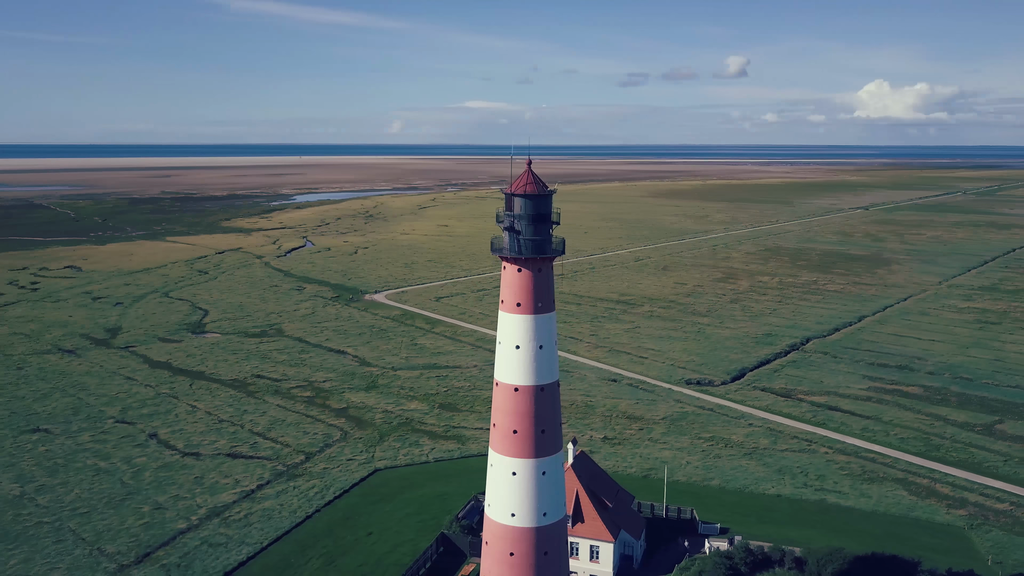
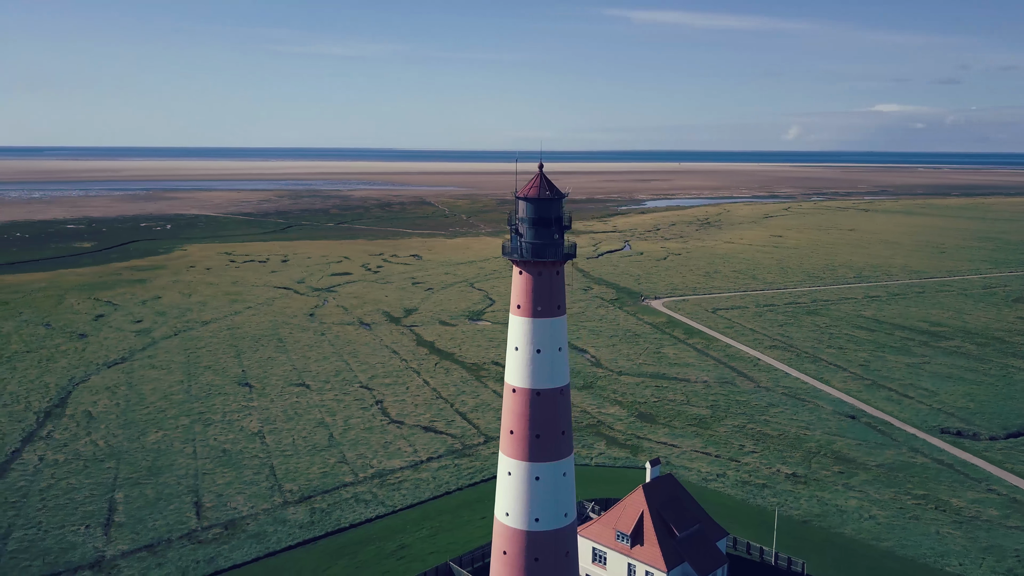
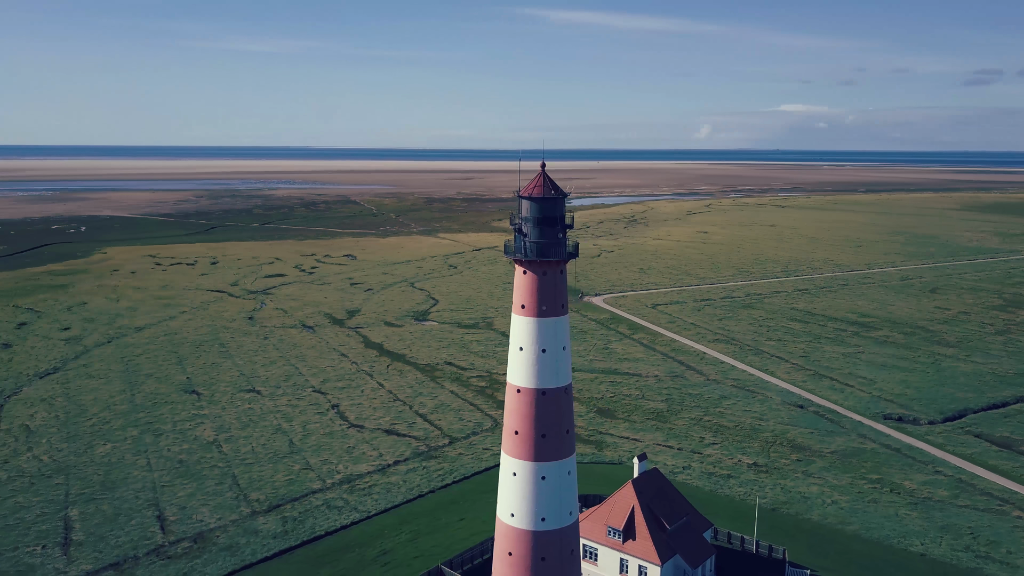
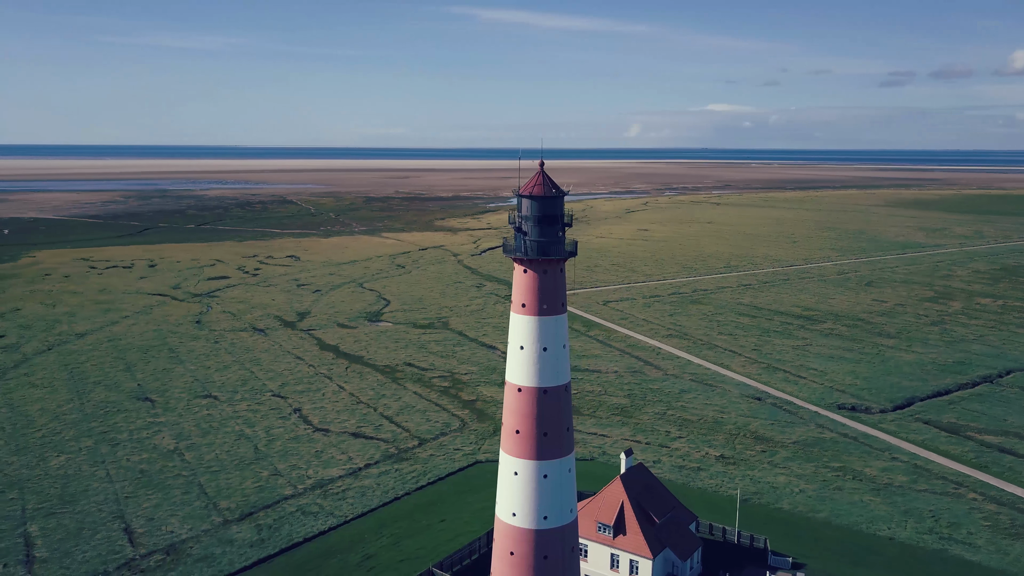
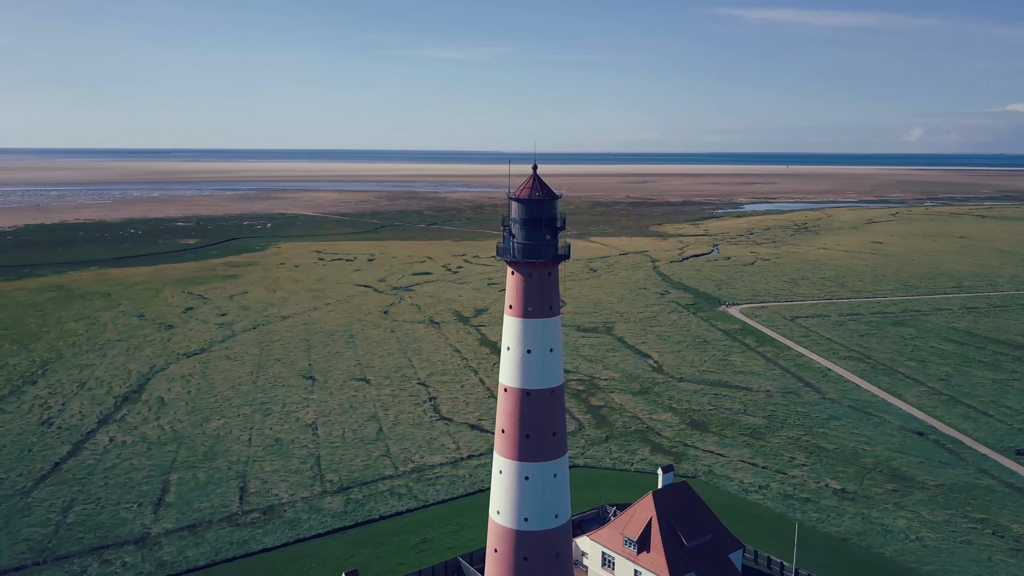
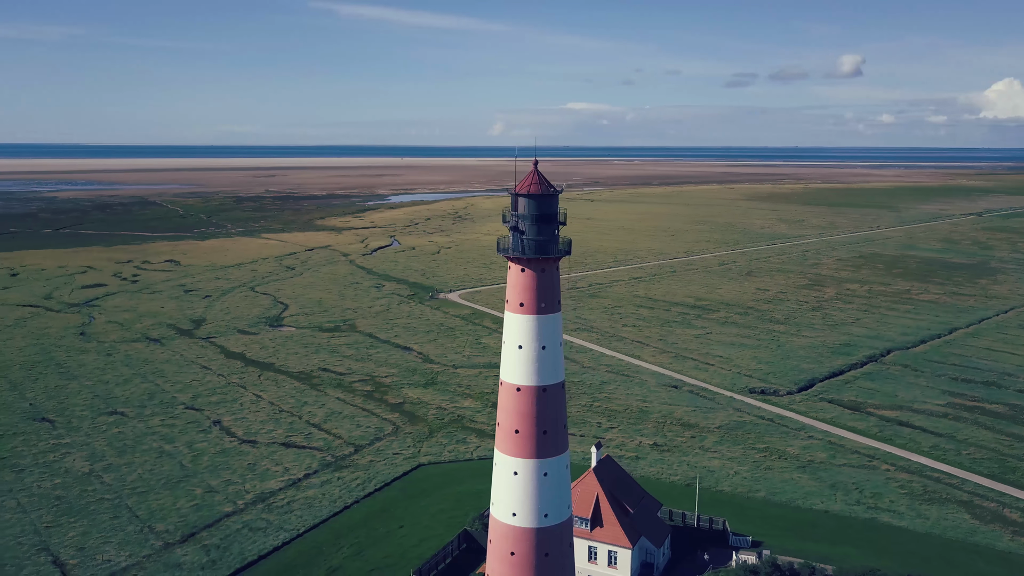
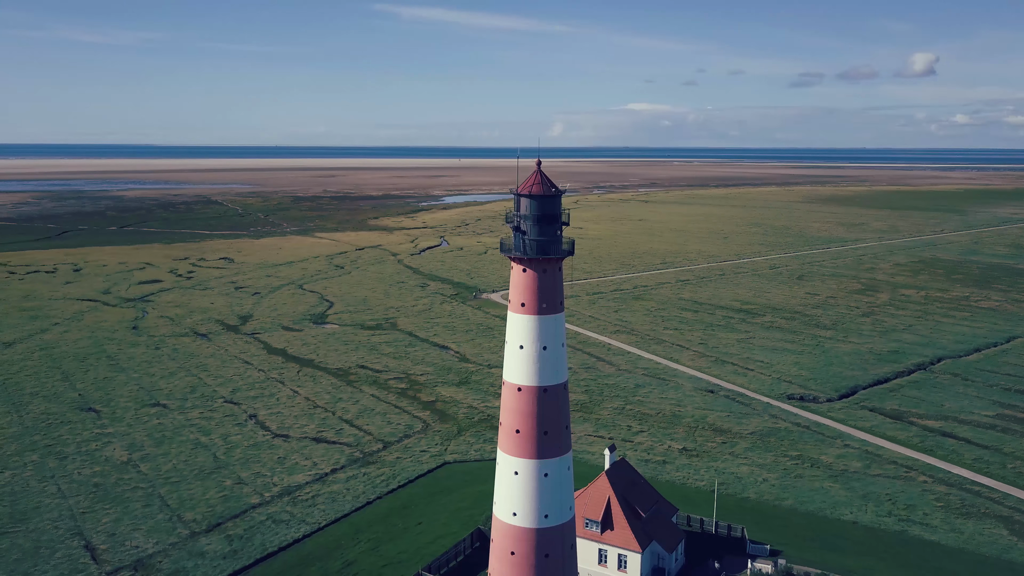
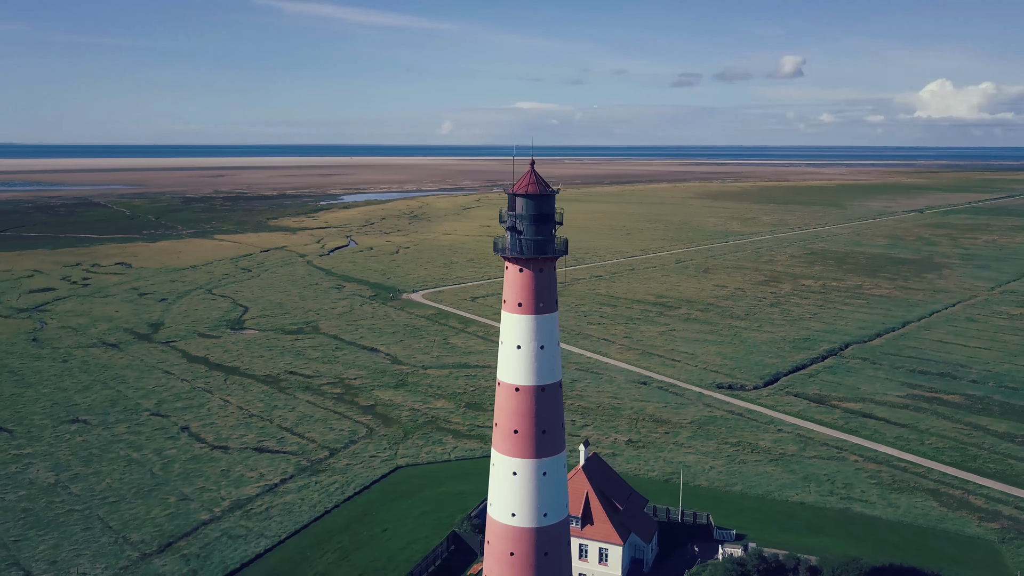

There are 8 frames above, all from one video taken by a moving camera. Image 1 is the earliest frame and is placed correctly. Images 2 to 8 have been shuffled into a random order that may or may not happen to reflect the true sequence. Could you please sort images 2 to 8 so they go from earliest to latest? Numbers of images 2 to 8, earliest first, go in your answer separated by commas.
8, 6, 7, 4, 3, 2, 5
